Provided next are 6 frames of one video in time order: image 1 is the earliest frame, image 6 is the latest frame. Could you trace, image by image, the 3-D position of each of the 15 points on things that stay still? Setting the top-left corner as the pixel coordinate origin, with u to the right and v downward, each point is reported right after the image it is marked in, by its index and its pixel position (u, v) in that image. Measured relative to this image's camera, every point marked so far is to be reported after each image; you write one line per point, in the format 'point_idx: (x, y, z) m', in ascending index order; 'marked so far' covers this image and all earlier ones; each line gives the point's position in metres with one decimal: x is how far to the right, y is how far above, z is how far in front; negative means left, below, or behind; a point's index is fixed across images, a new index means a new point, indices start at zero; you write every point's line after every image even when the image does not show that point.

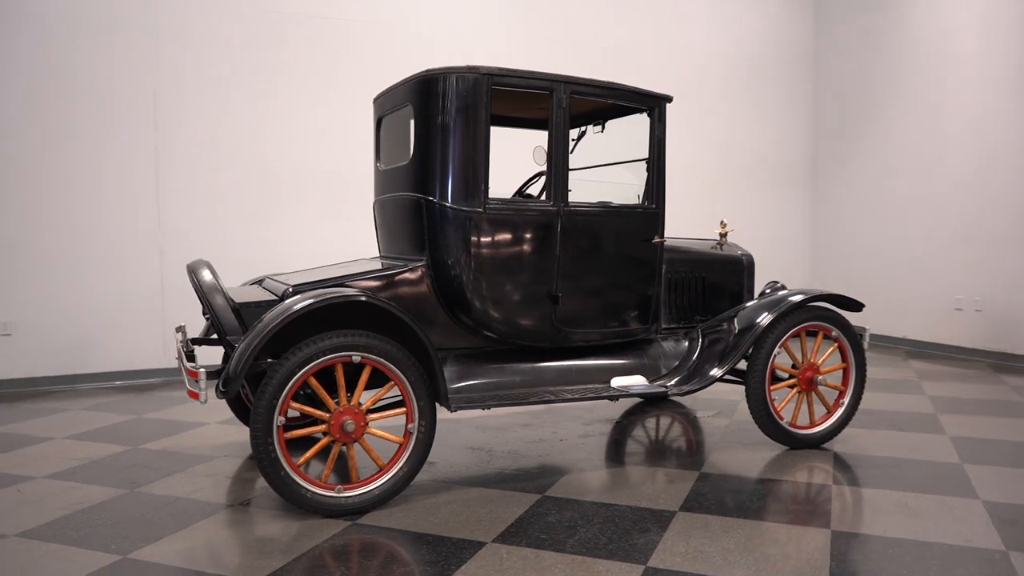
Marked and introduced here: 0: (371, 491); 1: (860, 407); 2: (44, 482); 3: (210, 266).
0: (-0.5, -0.7, +2.4) m
1: (+1.8, -0.6, +3.9) m
2: (-1.7, -0.7, +2.7) m
3: (-1.1, +0.1, +2.6) m
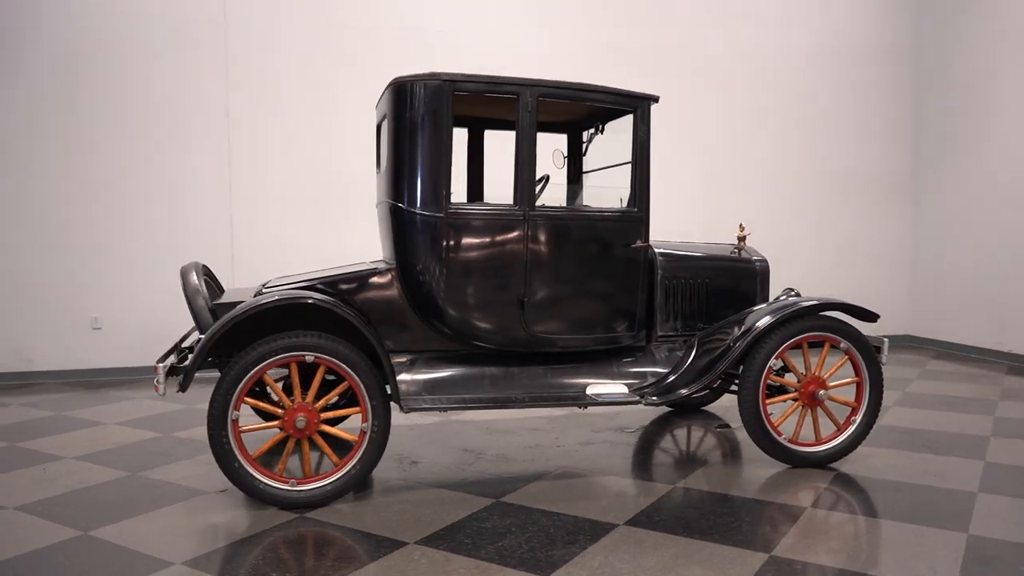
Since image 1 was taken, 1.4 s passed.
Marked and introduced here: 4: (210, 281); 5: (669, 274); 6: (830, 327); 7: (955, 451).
0: (-0.6, -0.7, +2.5) m
1: (+1.9, -0.7, +3.5) m
2: (-1.8, -0.7, +3.0) m
3: (-1.2, +0.1, +2.8) m
4: (-1.2, 0.0, +3.0) m
5: (+0.7, +0.1, +3.1) m
6: (+1.3, -0.2, +2.9) m
7: (+1.9, -0.7, +3.1) m
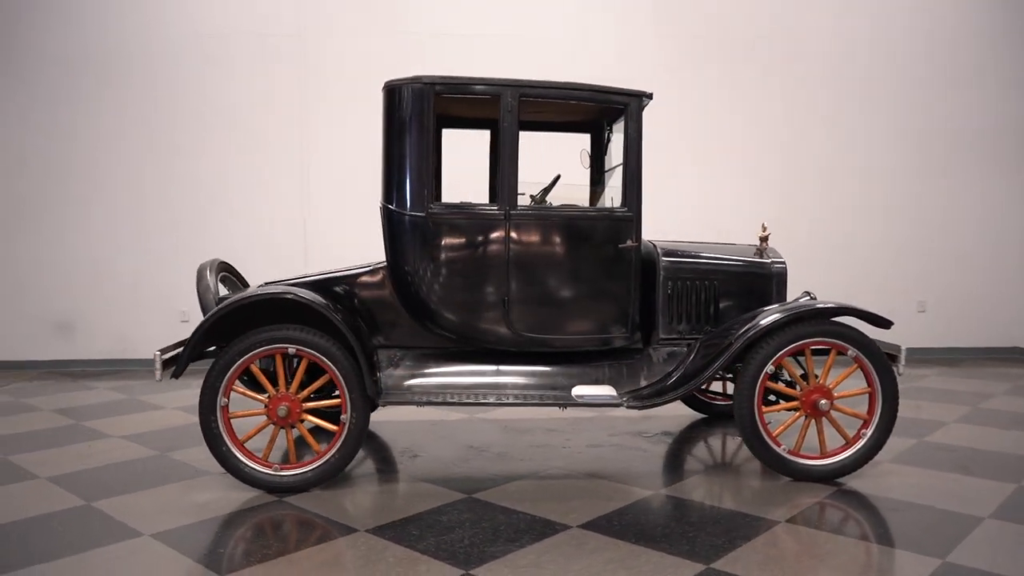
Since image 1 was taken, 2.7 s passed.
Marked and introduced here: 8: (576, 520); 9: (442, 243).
0: (-0.7, -0.7, +2.6) m
1: (+1.9, -0.7, +3.2) m
2: (-1.8, -0.7, +3.3) m
3: (-1.2, +0.1, +3.0) m
4: (-1.2, +0.1, +3.2) m
5: (+0.7, +0.1, +3.1) m
6: (+1.2, -0.2, +2.7) m
7: (+1.8, -0.7, +2.8) m
8: (+0.2, -0.7, +2.3) m
9: (-0.3, +0.2, +2.8) m
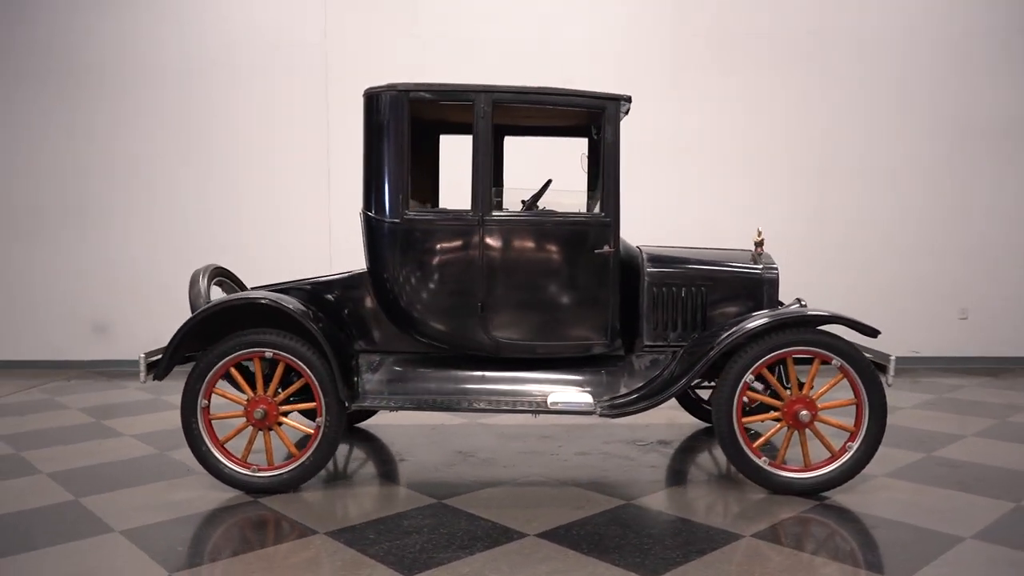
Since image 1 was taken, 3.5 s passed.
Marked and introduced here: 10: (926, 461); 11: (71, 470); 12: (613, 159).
0: (-0.8, -0.7, +2.7) m
1: (+1.8, -0.7, +3.1) m
2: (-1.9, -0.7, +3.5) m
3: (-1.3, +0.1, +3.1) m
4: (-1.3, 0.0, +3.3) m
5: (+0.6, 0.0, +3.0) m
6: (+1.1, -0.2, +2.6) m
7: (+1.7, -0.7, +2.6) m
8: (+0.1, -0.8, +2.3) m
9: (-0.4, +0.2, +2.8) m
10: (+1.8, -0.7, +3.1) m
11: (-1.8, -0.7, +3.0) m
12: (+0.4, +0.5, +2.8) m
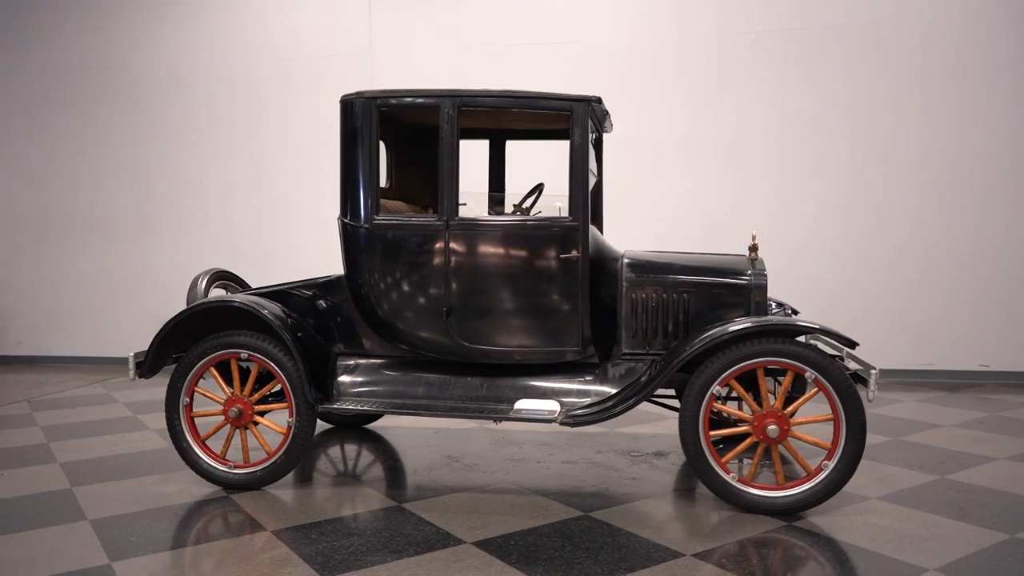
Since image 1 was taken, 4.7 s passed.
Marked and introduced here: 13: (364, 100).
0: (-1.0, -0.7, +2.8) m
1: (+1.7, -0.8, +2.8) m
2: (-1.9, -0.8, +3.7) m
3: (-1.4, 0.0, +3.3) m
4: (-1.3, 0.0, +3.5) m
5: (+0.5, 0.0, +2.9) m
6: (+1.0, -0.2, +2.5) m
7: (+1.6, -0.8, +2.4) m
8: (-0.1, -0.8, +2.3) m
9: (-0.5, +0.1, +2.9) m
10: (+1.7, -0.8, +2.8) m
11: (-1.9, -0.8, +3.2) m
12: (+0.3, +0.5, +2.8) m
13: (-0.6, +0.7, +2.8) m
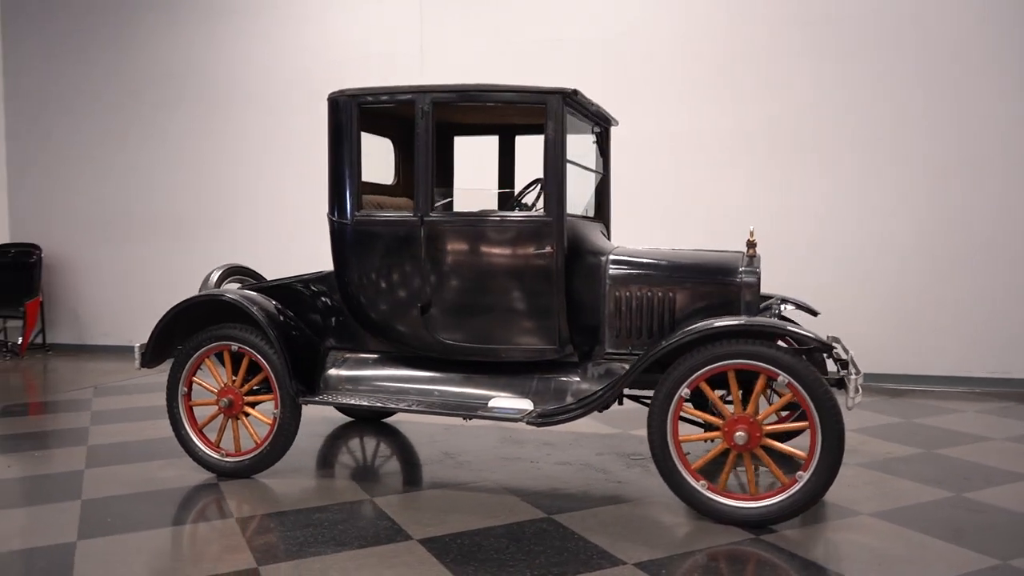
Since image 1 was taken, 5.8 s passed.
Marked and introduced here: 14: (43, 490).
0: (-1.1, -0.7, +2.9) m
1: (+1.6, -0.8, +2.6) m
2: (-1.9, -0.7, +3.9) m
3: (-1.4, +0.1, +3.4) m
4: (-1.3, 0.0, +3.6) m
5: (+0.4, 0.0, +2.8) m
6: (+0.8, -0.2, +2.3) m
7: (+1.4, -0.8, +2.2) m
8: (-0.3, -0.8, +2.3) m
9: (-0.5, +0.1, +2.9) m
10: (+1.6, -0.8, +2.6) m
11: (-1.9, -0.7, +3.4) m
12: (+0.2, +0.5, +2.7) m
13: (-0.6, +0.7, +2.9) m
14: (-1.8, -0.8, +2.8) m
